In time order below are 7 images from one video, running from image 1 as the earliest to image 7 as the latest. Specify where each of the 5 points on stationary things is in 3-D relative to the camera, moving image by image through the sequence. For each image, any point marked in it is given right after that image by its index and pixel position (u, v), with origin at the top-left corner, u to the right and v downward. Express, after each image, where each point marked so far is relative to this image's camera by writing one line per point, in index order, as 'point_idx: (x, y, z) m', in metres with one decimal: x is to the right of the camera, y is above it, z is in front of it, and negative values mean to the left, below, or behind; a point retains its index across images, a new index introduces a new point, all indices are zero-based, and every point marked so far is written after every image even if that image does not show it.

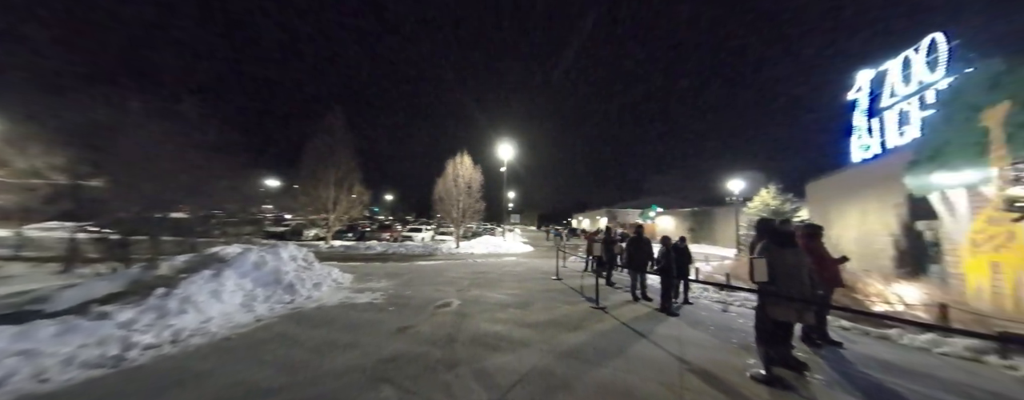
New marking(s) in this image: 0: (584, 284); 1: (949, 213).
0: (+2.3, -2.7, +8.8) m
1: (+11.4, -0.3, +6.9) m
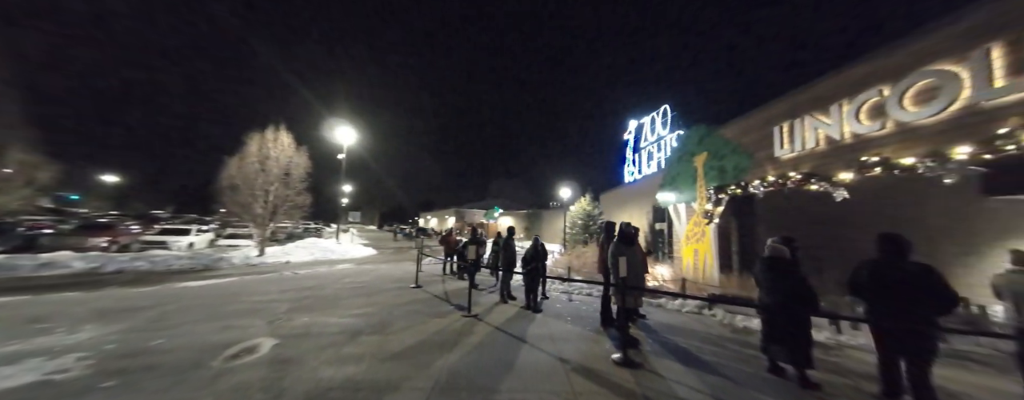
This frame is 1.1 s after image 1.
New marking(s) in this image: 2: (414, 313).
0: (-1.9, -2.7, +8.2) m
1: (+6.9, -0.7, +11.3) m
2: (-2.1, -2.5, +5.9) m
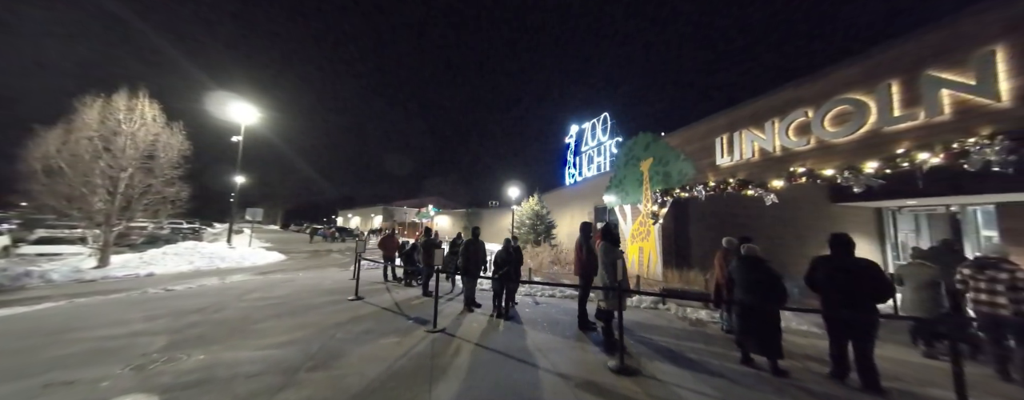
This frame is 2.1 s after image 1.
0: (-2.9, -2.6, +7.0) m
1: (+5.0, -0.8, +12.2) m
2: (-2.5, -2.4, +4.8) m
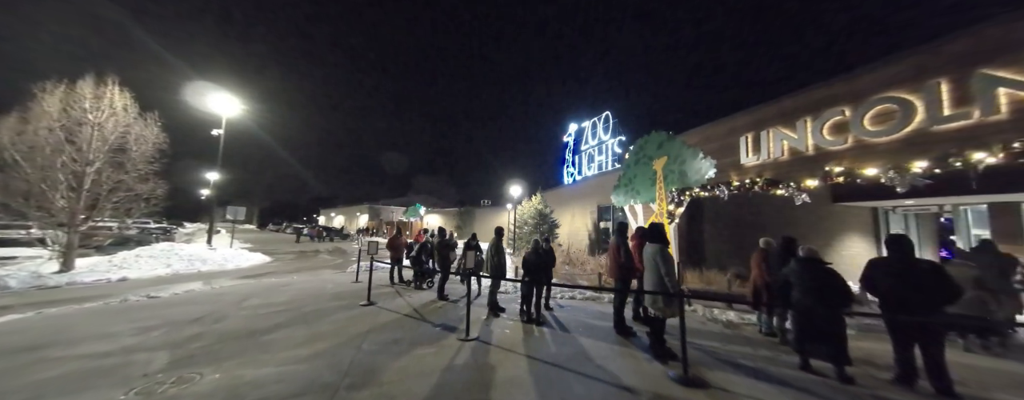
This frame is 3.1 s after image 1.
0: (-2.3, -2.5, +6.6) m
1: (+5.3, -0.8, +12.1) m
2: (-1.8, -2.3, +4.3) m
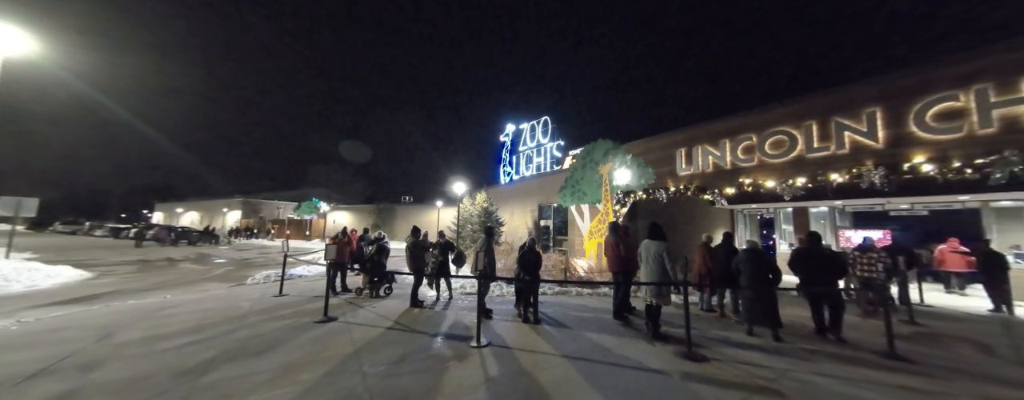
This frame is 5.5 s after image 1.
0: (-2.5, -2.4, +5.7) m
1: (+3.1, -0.8, +13.2) m
2: (-1.4, -2.3, +3.7) m
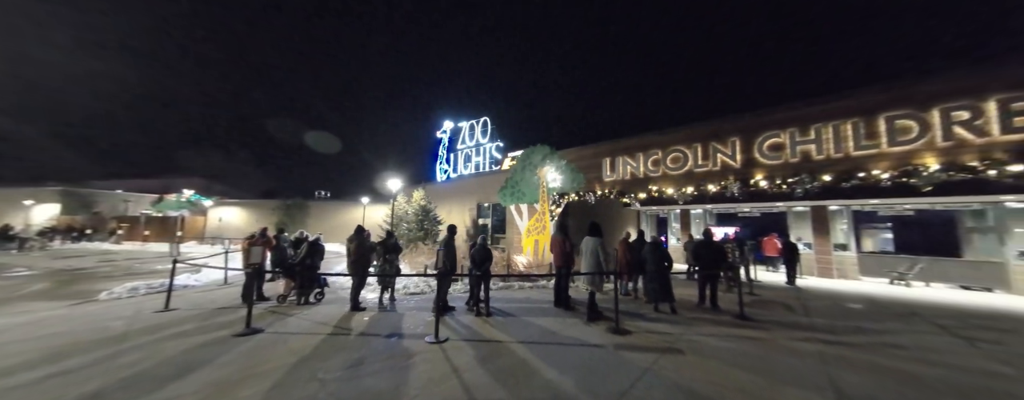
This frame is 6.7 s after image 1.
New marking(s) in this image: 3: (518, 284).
0: (-3.5, -2.4, +5.3) m
1: (+0.2, -0.8, +14.0) m
2: (-1.9, -2.2, +3.7) m
3: (+0.2, -2.7, +8.8) m
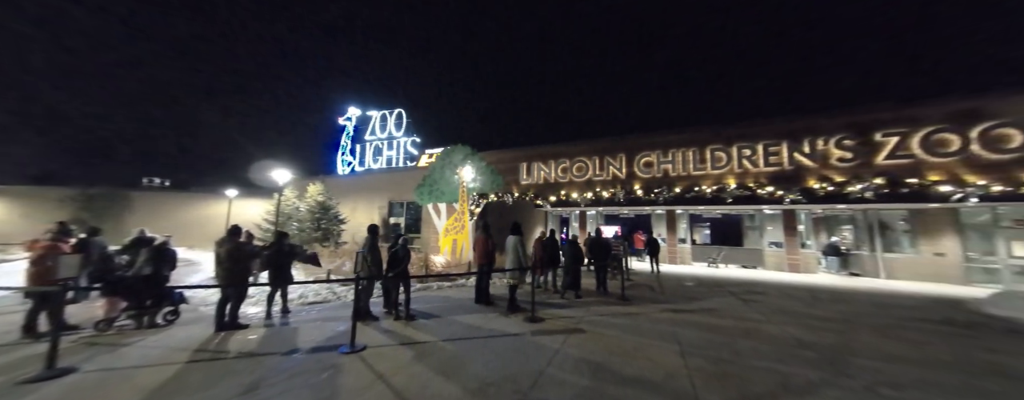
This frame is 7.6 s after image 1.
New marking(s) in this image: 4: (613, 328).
0: (-4.8, -2.3, +4.2) m
1: (-4.0, -0.7, +13.6) m
2: (-2.7, -2.2, +3.2) m
3: (-2.4, -2.7, +8.7) m
4: (+1.9, -2.5, +5.3) m
